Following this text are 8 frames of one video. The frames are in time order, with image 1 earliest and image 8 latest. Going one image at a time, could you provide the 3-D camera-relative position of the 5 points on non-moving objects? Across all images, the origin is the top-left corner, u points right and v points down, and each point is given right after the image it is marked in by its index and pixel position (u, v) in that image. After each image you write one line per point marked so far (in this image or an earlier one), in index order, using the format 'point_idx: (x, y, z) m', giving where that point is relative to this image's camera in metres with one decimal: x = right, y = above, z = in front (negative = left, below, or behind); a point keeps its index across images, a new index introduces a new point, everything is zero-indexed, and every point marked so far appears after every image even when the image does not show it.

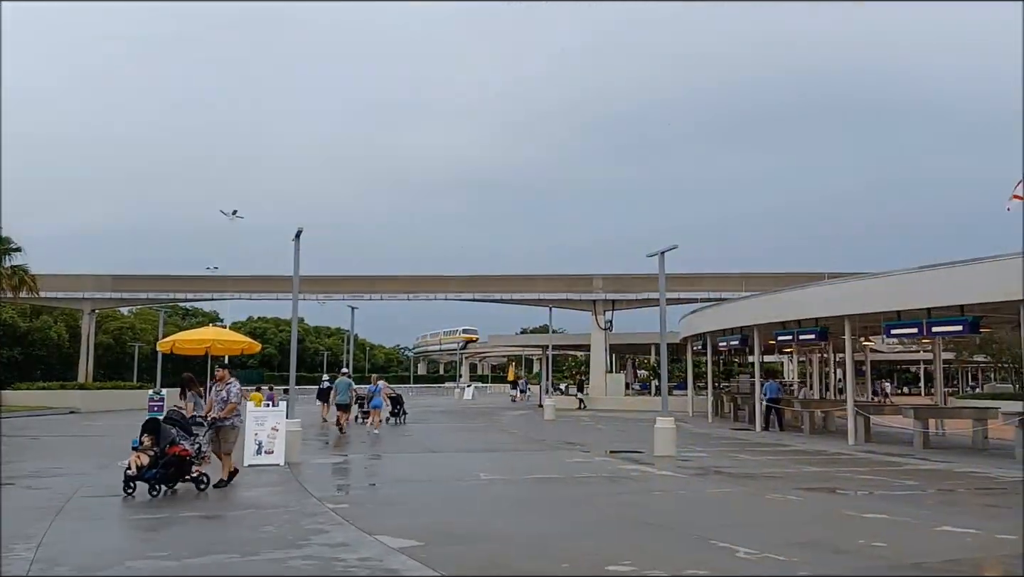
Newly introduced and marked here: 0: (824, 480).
0: (+5.1, -3.1, +15.1) m
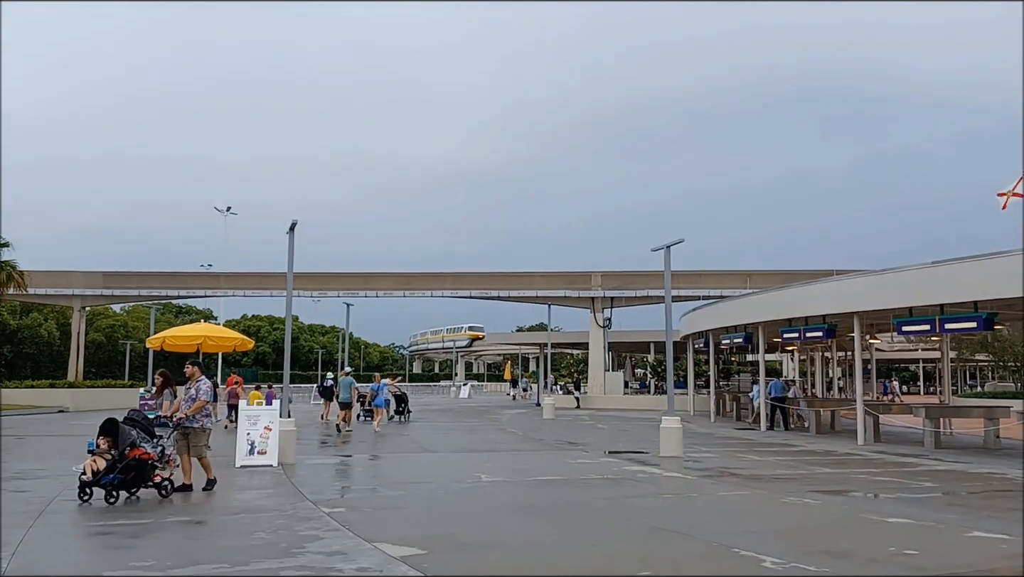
0: (+5.1, -3.0, +14.5) m
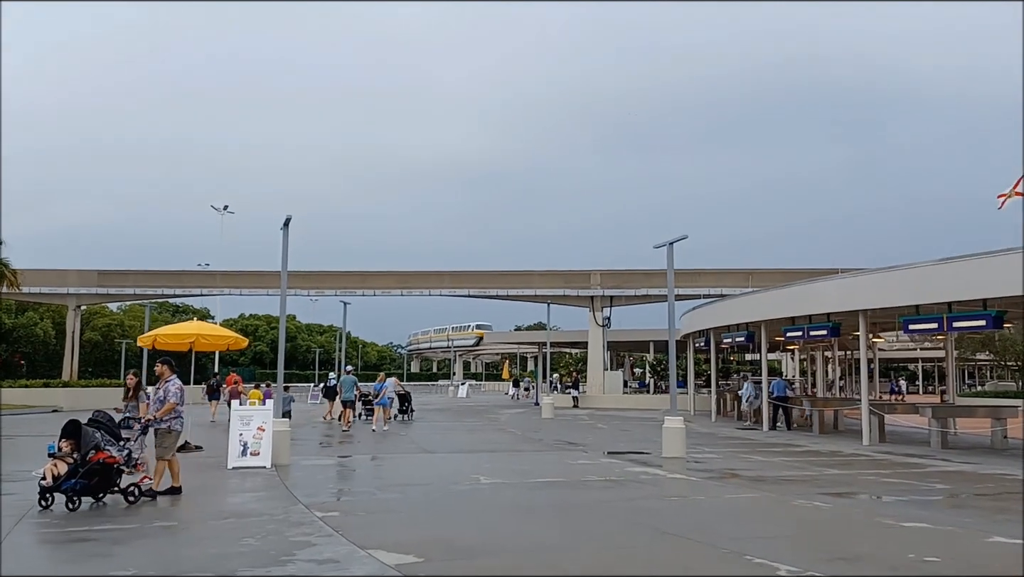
0: (+5.1, -3.0, +14.1) m
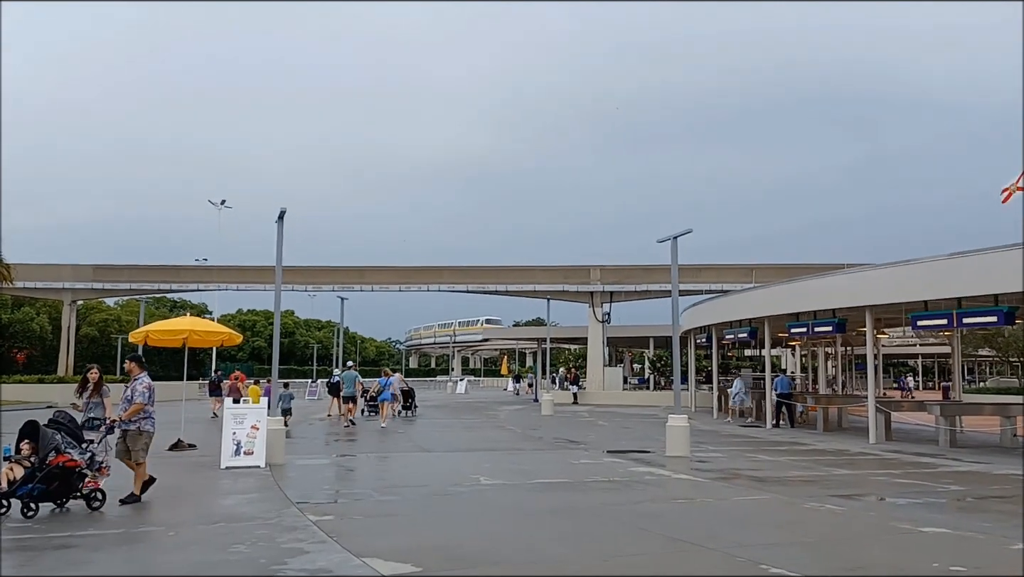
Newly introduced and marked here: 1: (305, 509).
0: (+5.1, -2.9, +13.7) m
1: (-2.4, -2.6, +10.6) m
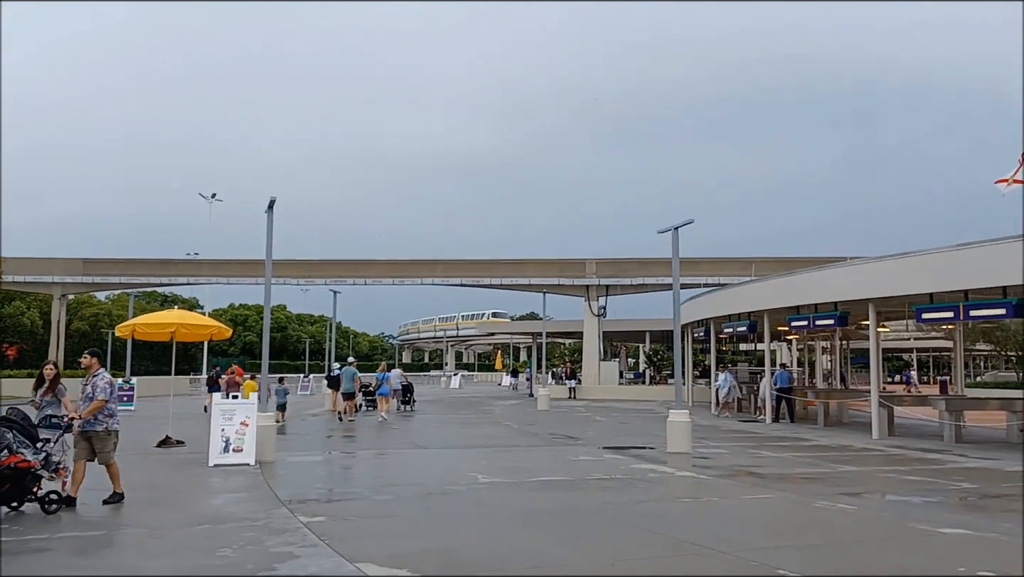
0: (+5.1, -2.8, +13.3) m
1: (-2.4, -2.5, +10.2) m
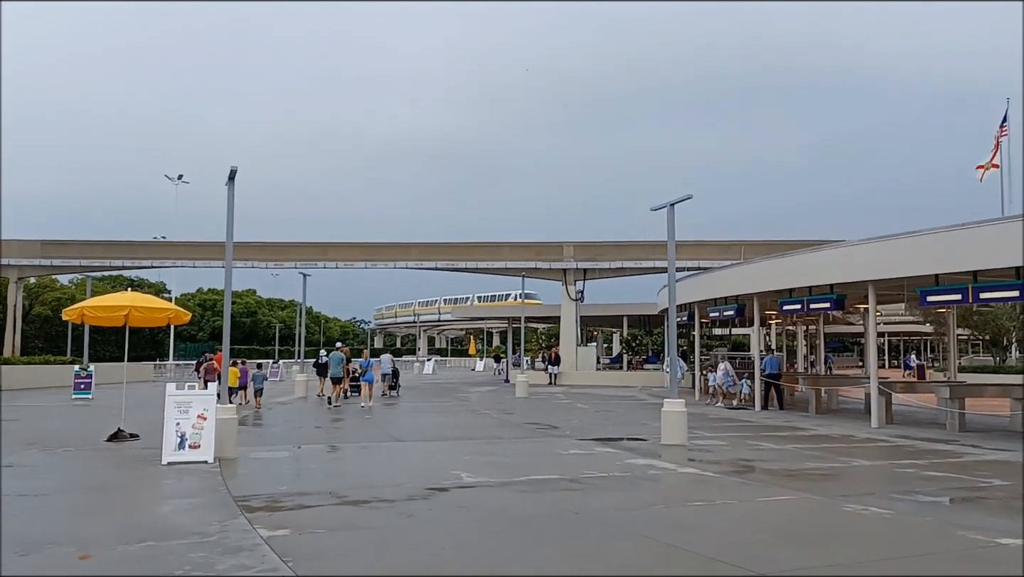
0: (+4.9, -2.5, +12.3) m
1: (-2.5, -2.2, +8.9) m
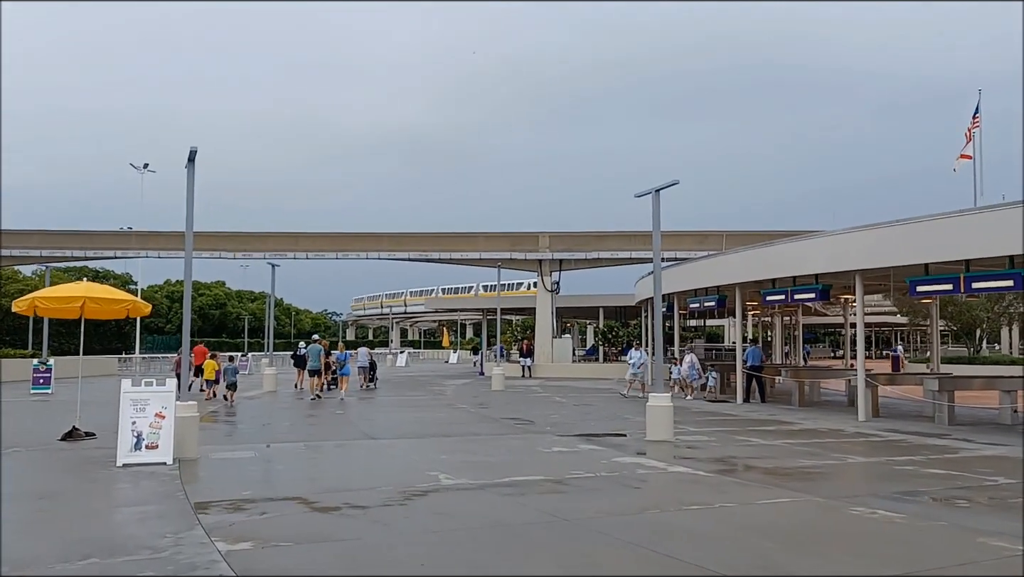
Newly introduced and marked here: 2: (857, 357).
0: (+4.7, -2.4, +11.7) m
1: (-2.6, -2.1, +8.1) m
2: (+7.4, -1.6, +19.8) m
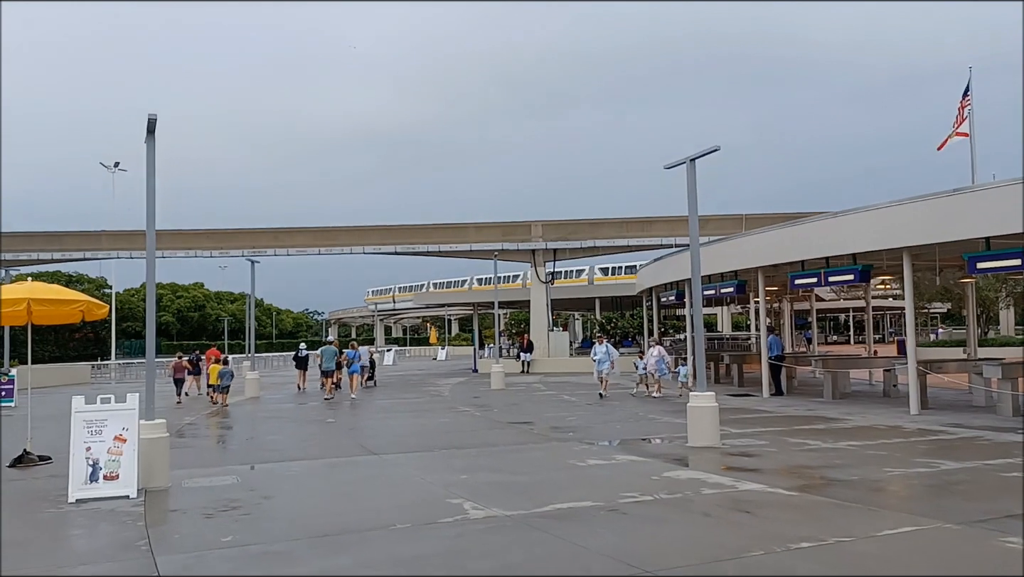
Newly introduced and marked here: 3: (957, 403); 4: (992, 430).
0: (+5.1, -2.1, +9.8) m
1: (-2.1, -2.1, +6.0) m
2: (+7.6, -1.2, +17.9) m
3: (+9.1, -2.3, +18.9) m
4: (+7.7, -2.3, +14.7) m
